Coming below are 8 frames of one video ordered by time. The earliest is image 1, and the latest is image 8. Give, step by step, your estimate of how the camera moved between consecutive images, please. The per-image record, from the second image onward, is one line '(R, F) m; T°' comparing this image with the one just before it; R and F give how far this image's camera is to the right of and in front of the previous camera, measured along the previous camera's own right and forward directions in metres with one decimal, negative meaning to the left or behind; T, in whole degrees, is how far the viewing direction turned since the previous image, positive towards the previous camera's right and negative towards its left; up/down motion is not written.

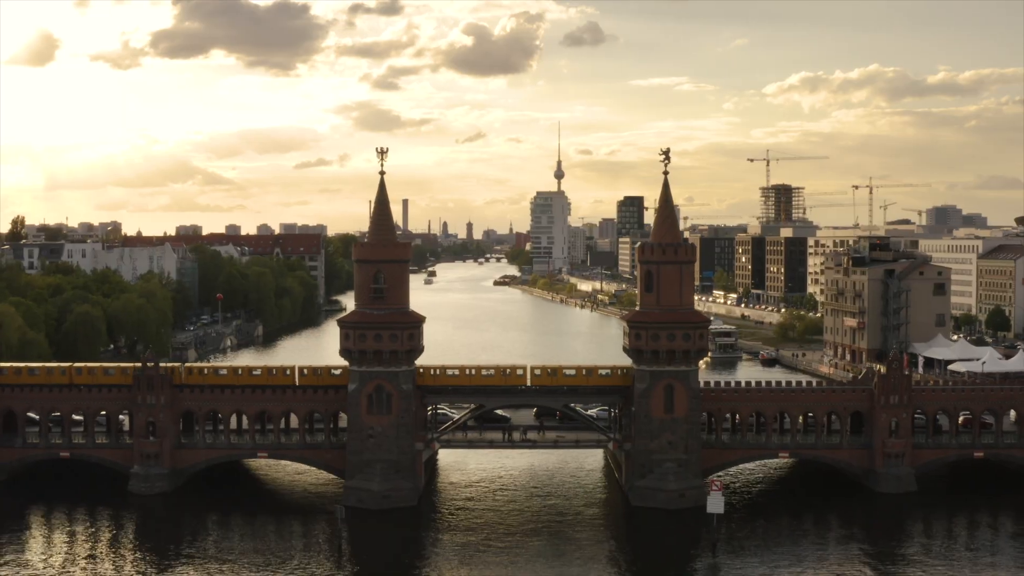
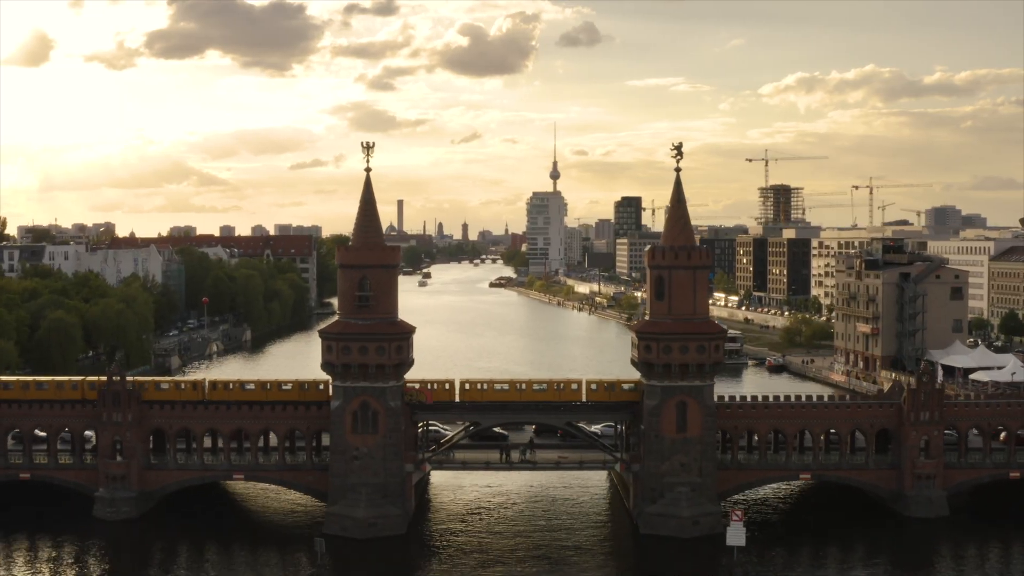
(-0.1, +3.2) m; 0°
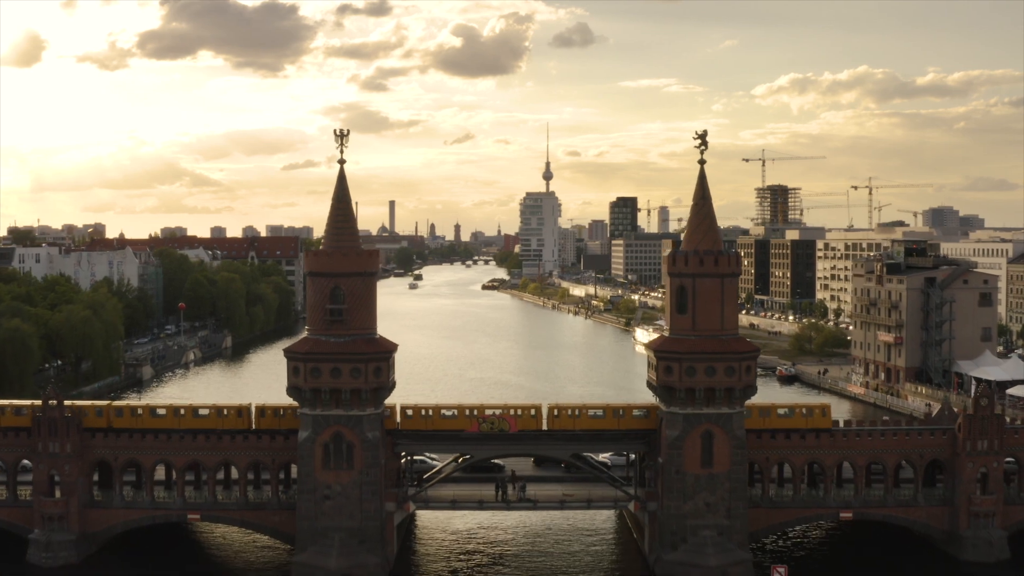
(-0.1, +4.8) m; 0°
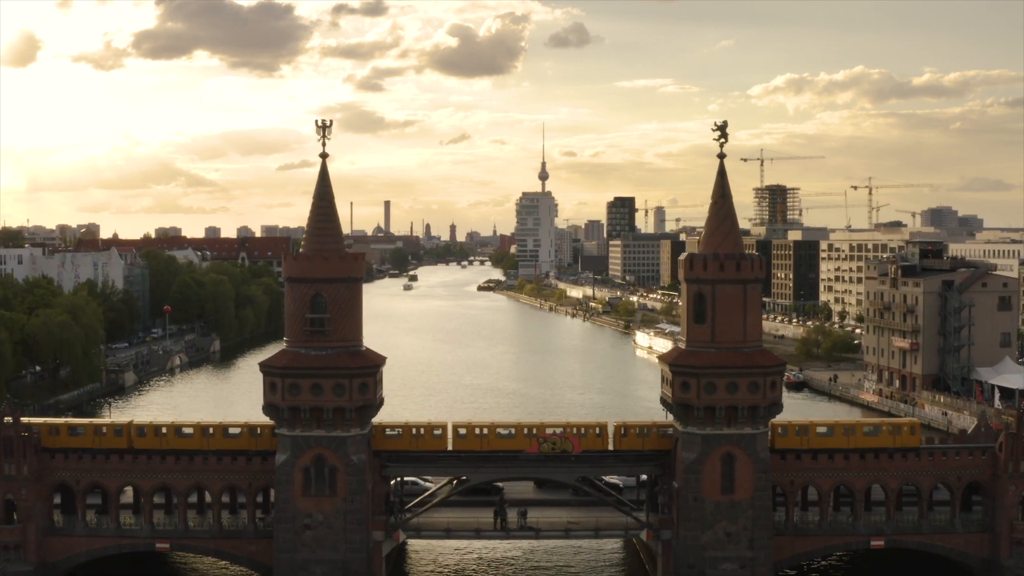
(-0.1, +2.8) m; 0°
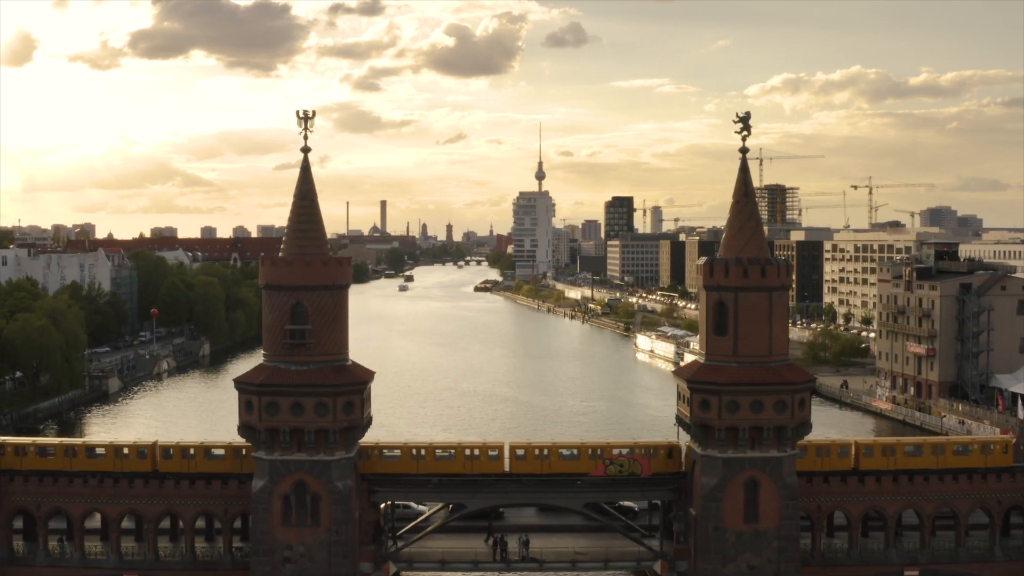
(-0.1, +2.5) m; 0°
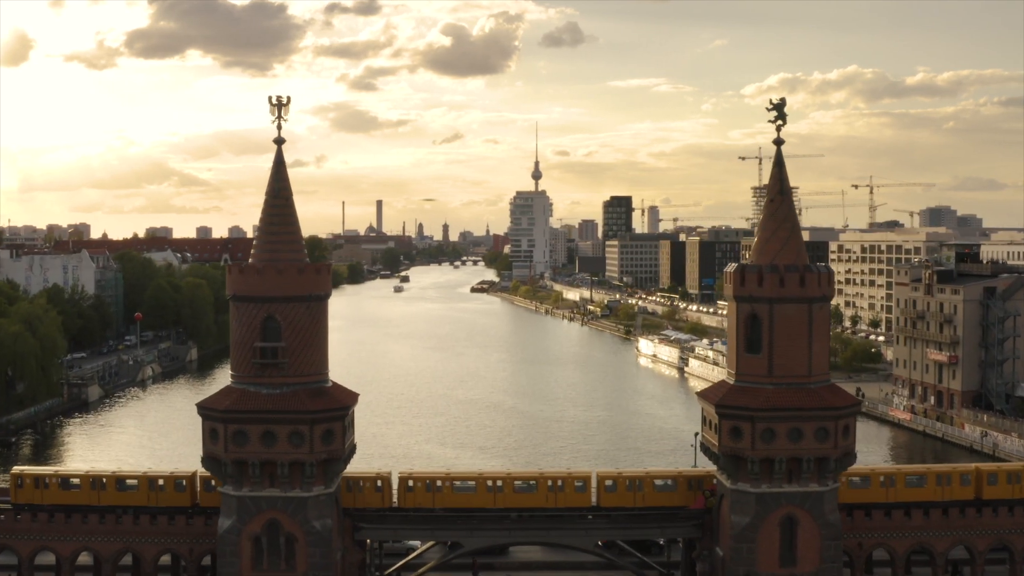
(-0.1, +3.0) m; 0°
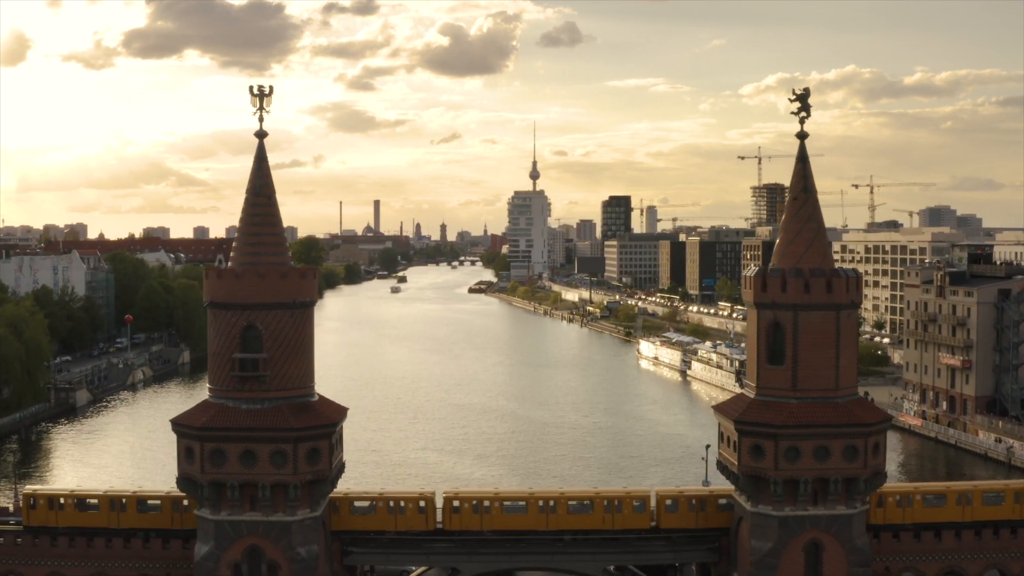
(-0.1, +1.6) m; 0°
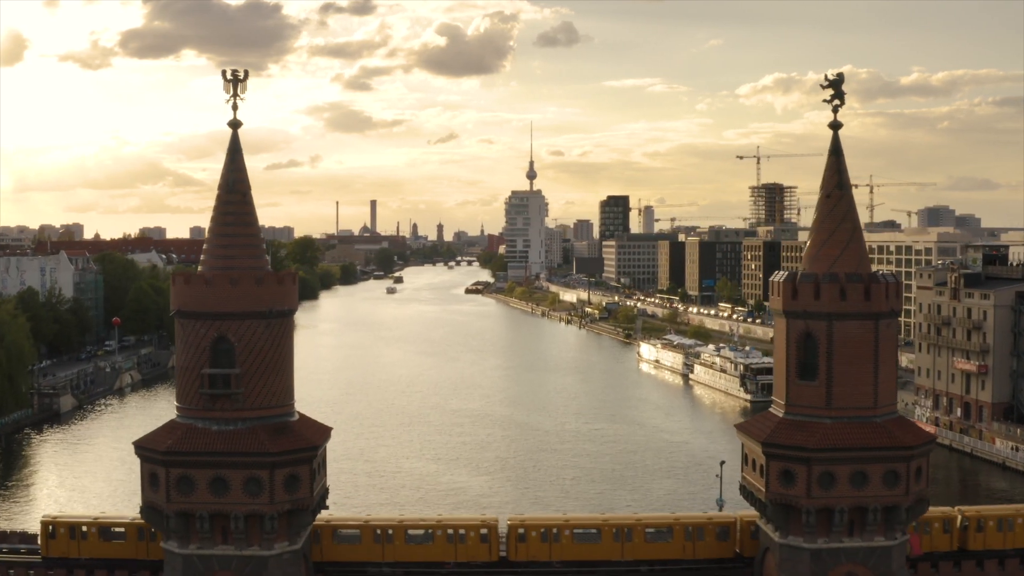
(-0.1, +1.9) m; 0°
